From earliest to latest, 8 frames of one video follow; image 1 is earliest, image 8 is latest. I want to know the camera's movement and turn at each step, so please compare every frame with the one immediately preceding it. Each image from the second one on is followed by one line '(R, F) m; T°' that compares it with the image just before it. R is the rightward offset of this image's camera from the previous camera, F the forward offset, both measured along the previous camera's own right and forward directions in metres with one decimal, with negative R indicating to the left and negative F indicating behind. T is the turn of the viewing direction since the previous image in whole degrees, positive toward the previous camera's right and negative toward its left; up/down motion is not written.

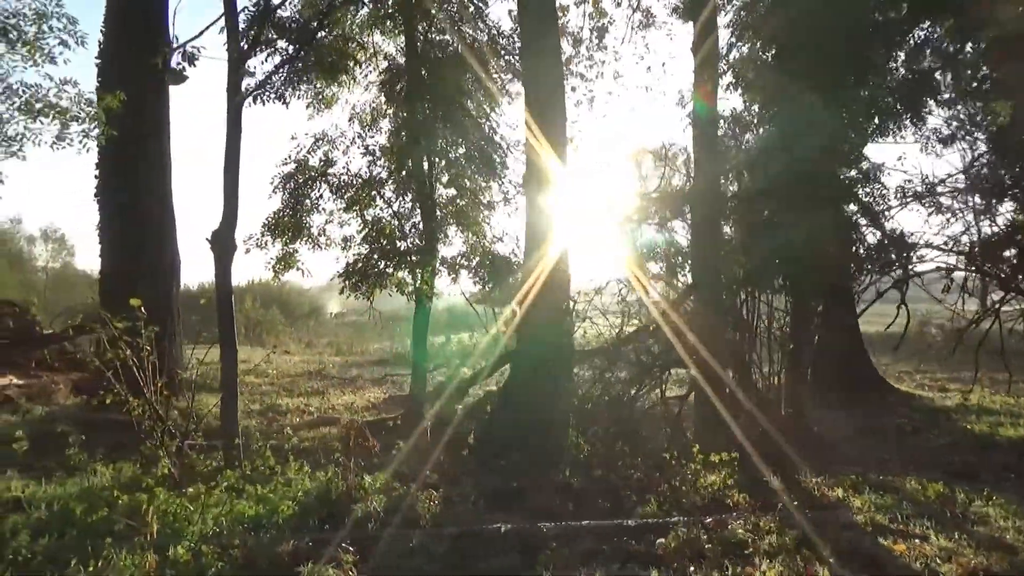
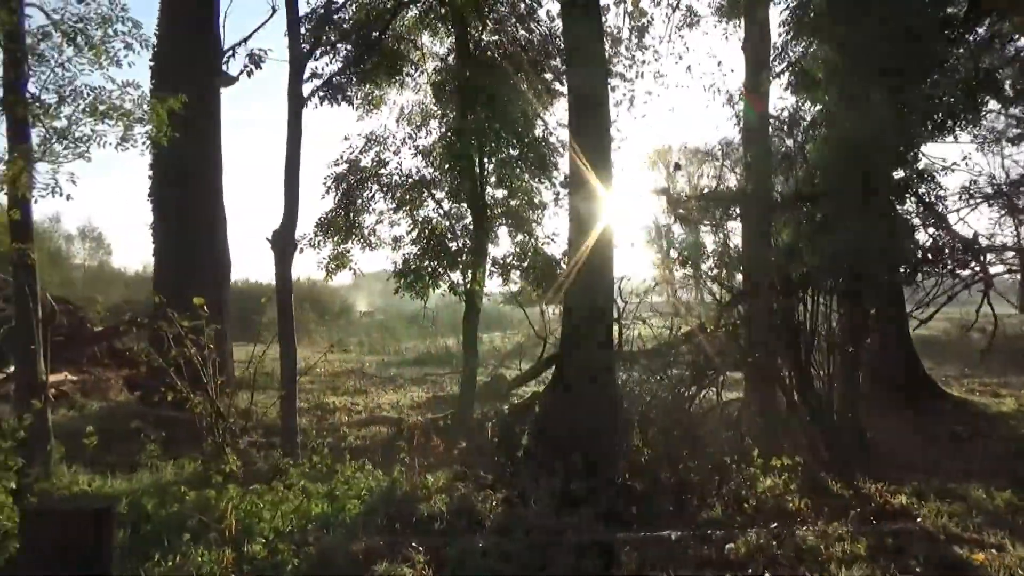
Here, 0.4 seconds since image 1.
(-0.4, 0.0) m; -2°
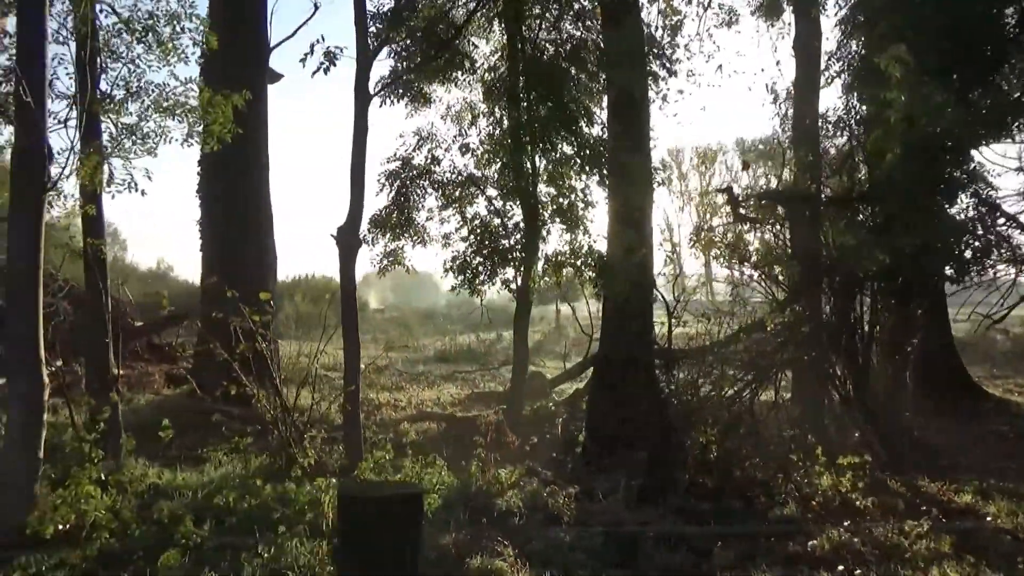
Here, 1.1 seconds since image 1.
(-0.6, -0.1) m; -1°
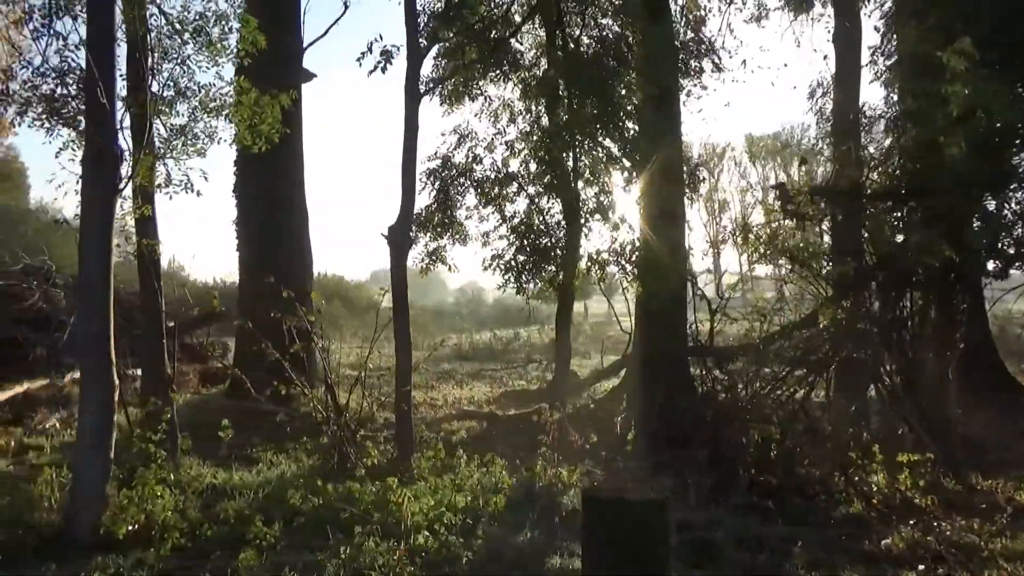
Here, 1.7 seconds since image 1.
(-0.5, 0.0) m; -1°
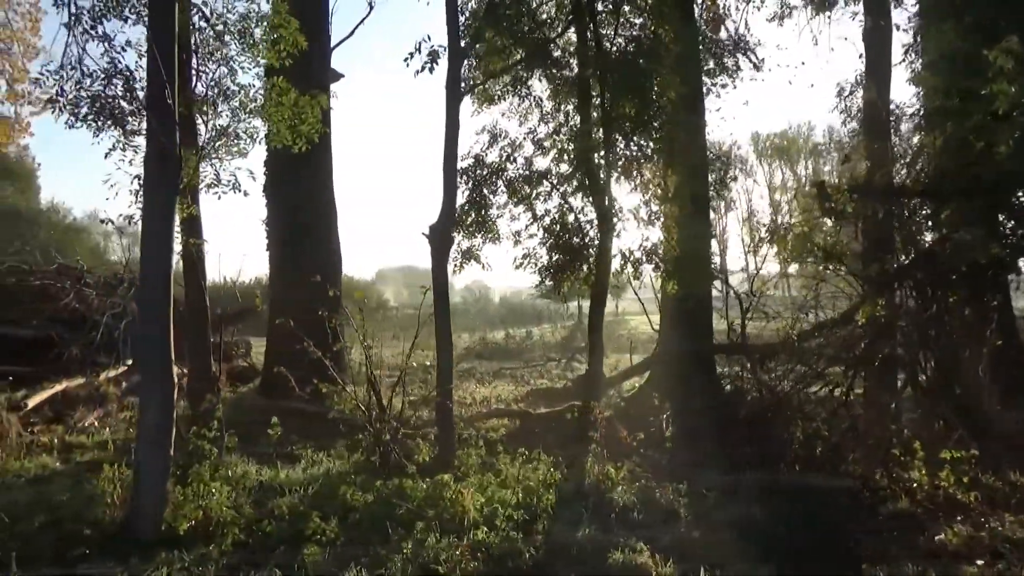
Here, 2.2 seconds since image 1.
(-0.4, -0.1) m; 0°
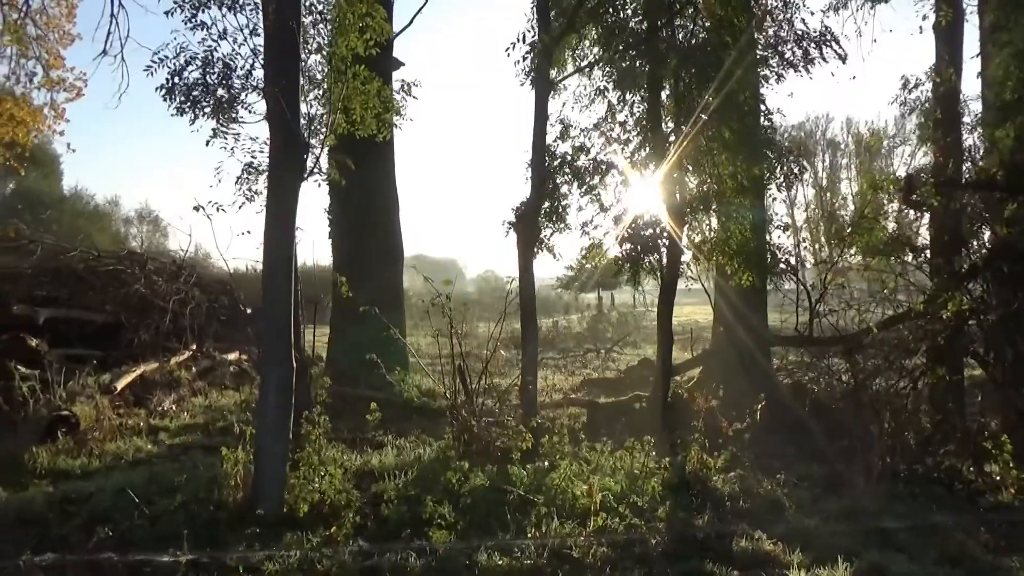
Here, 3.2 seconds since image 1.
(-0.9, -0.1) m; -1°
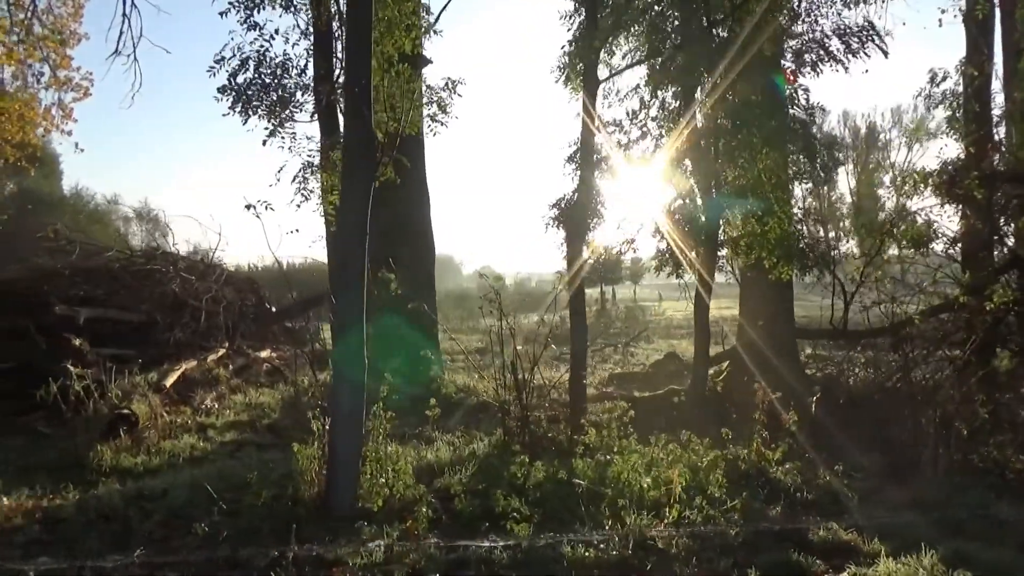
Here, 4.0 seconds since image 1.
(-0.6, -0.1) m; 0°
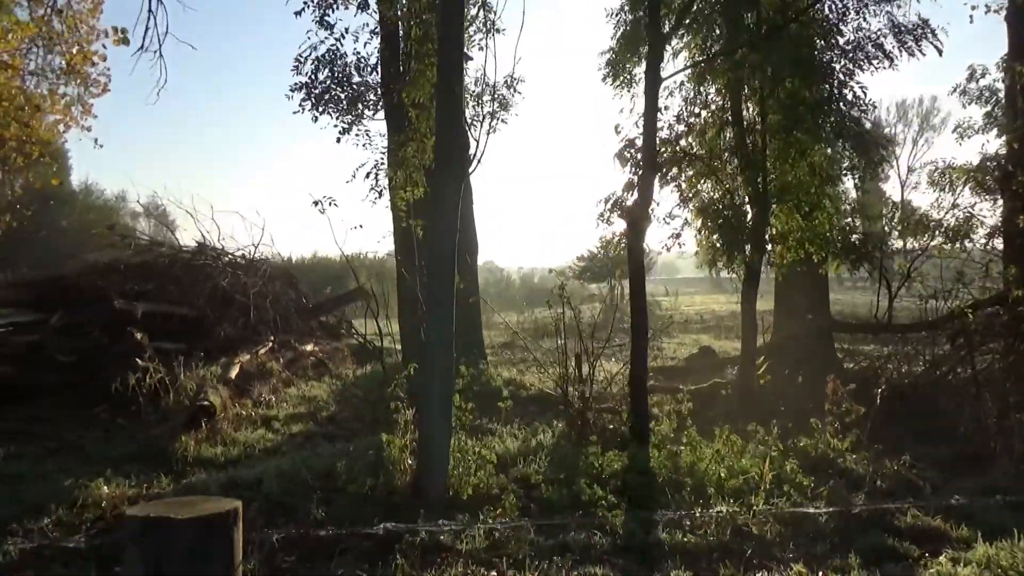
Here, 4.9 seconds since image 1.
(-0.7, -0.2) m; 0°
